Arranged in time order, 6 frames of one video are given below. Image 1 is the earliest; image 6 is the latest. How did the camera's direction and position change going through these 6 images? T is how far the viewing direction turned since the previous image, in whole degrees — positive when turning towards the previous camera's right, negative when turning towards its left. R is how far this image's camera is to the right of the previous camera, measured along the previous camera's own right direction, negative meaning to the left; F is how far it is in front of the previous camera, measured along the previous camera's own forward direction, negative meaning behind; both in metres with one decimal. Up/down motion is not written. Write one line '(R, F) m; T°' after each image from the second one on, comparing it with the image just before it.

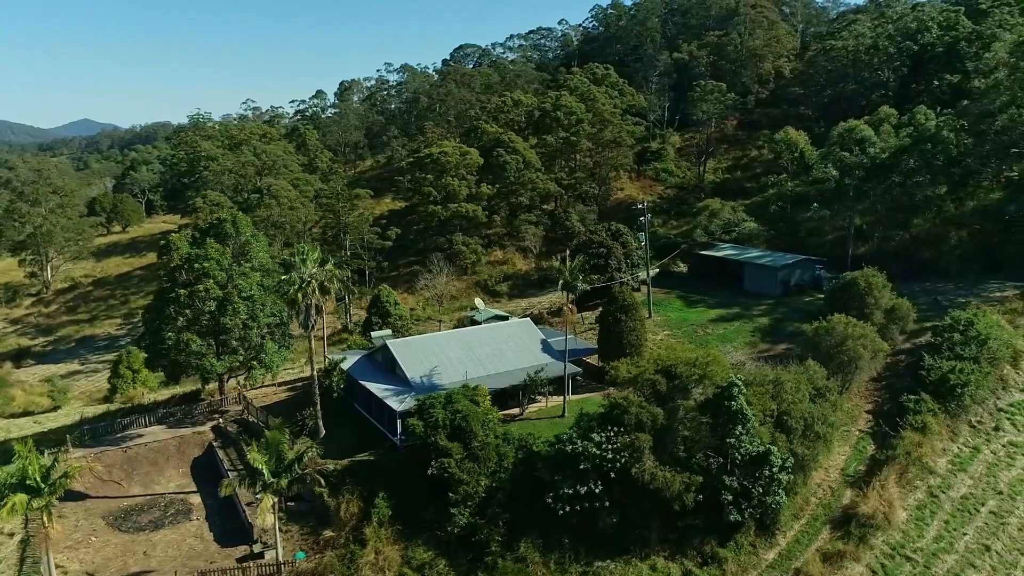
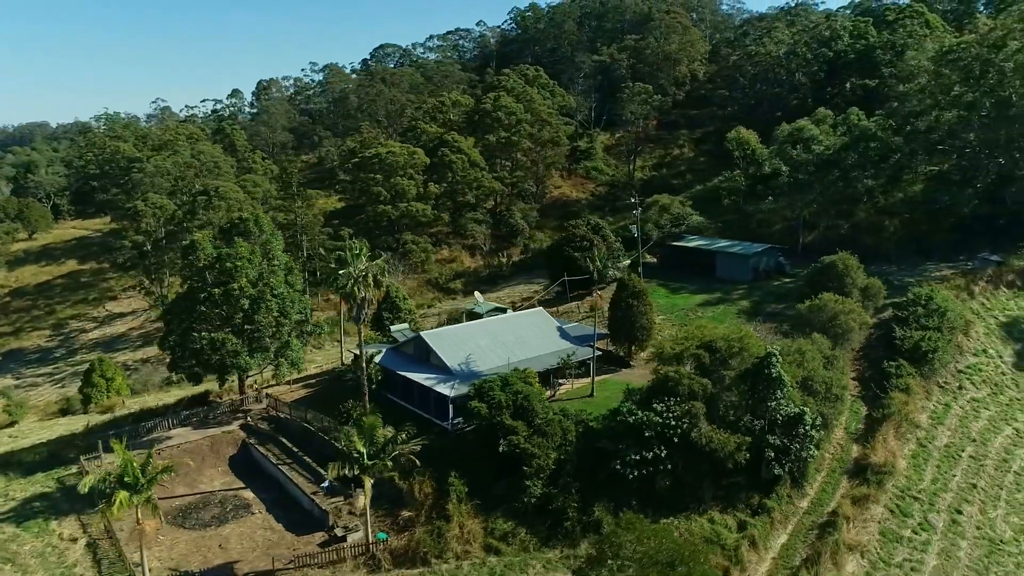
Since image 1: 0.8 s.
(-4.5, -1.2) m; +8°
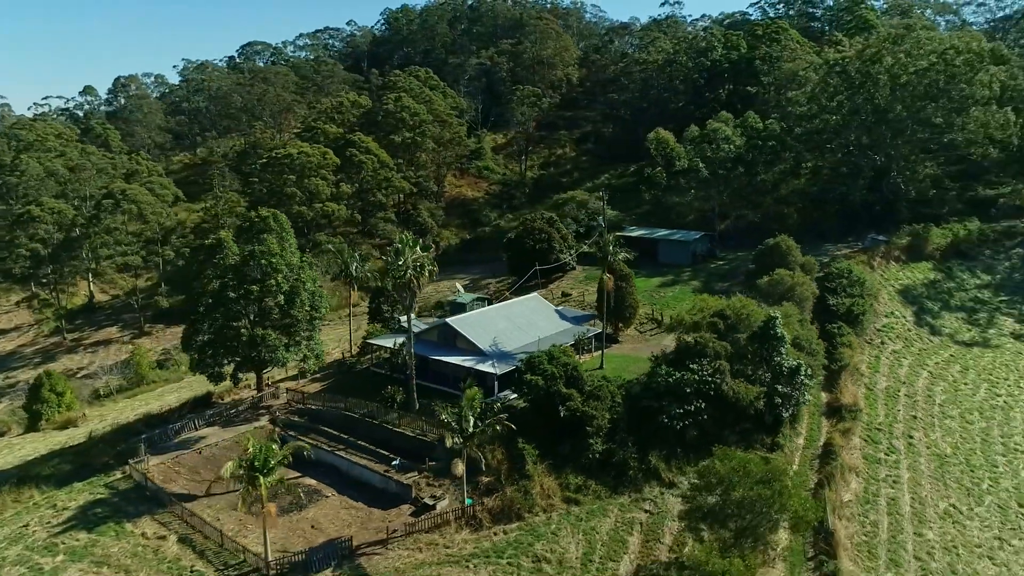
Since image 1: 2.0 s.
(-6.5, -1.7) m; +12°
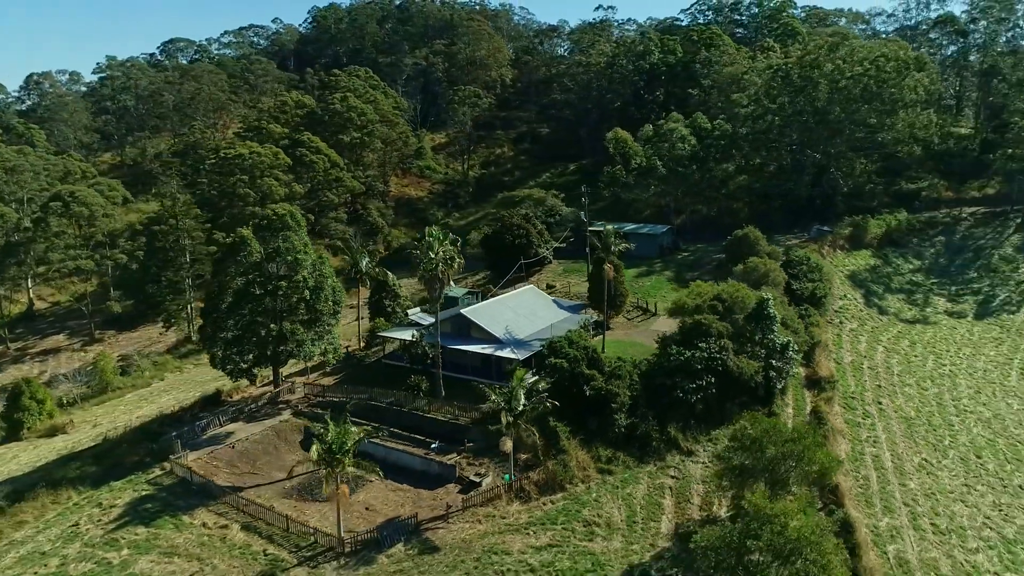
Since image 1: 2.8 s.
(-3.8, -1.3) m; +7°
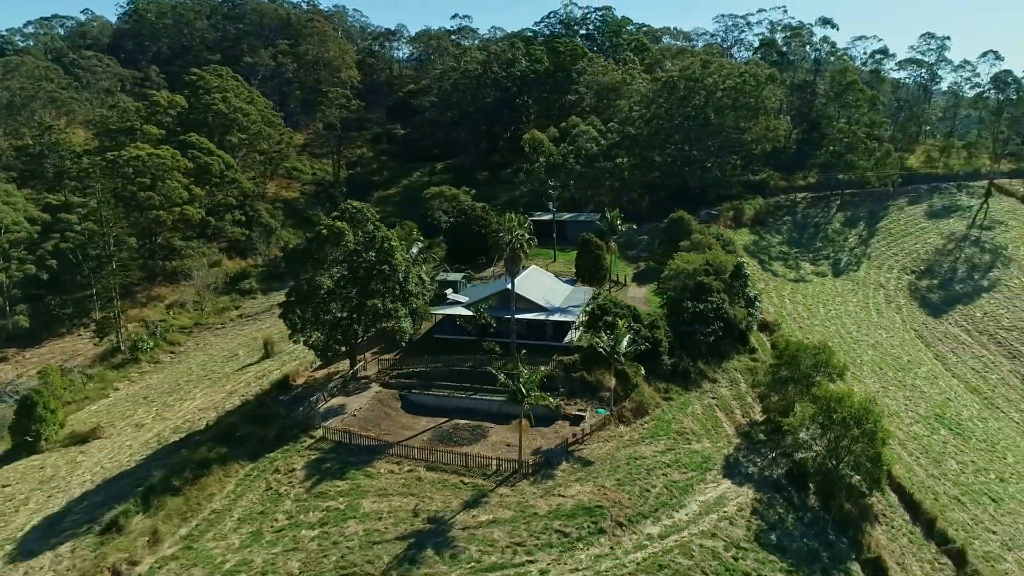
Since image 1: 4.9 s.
(-11.3, -3.5) m; +16°
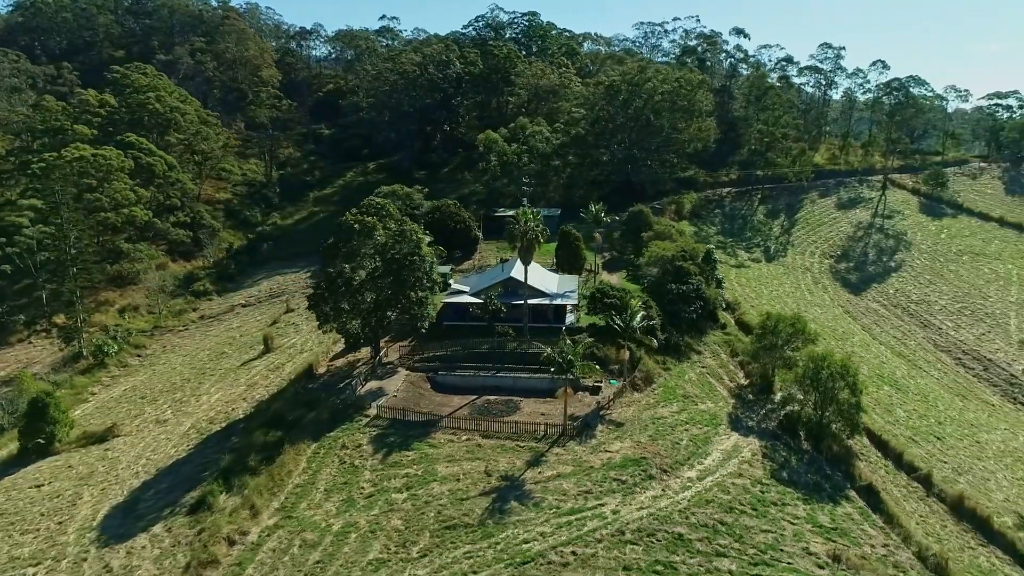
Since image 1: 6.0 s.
(-5.4, -2.5) m; +8°
